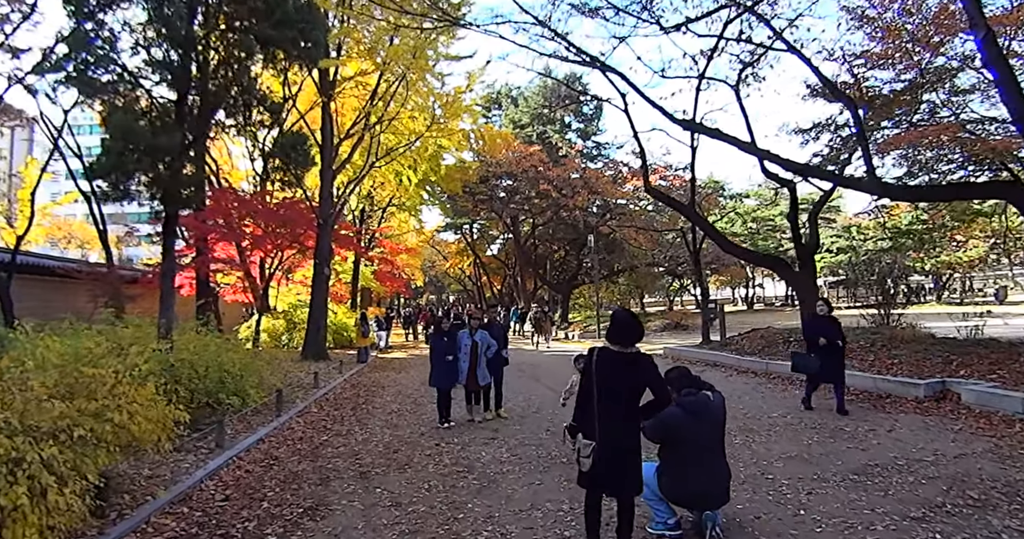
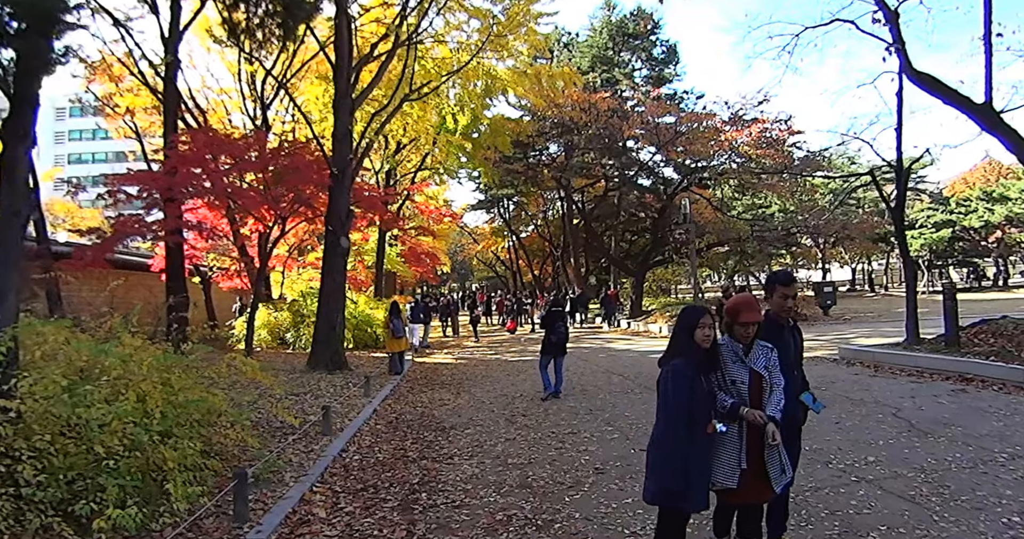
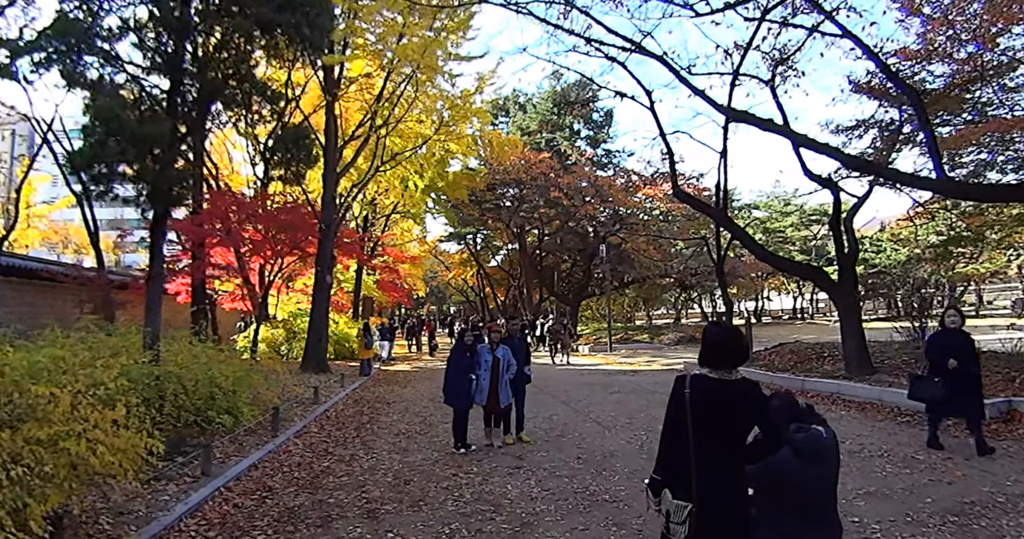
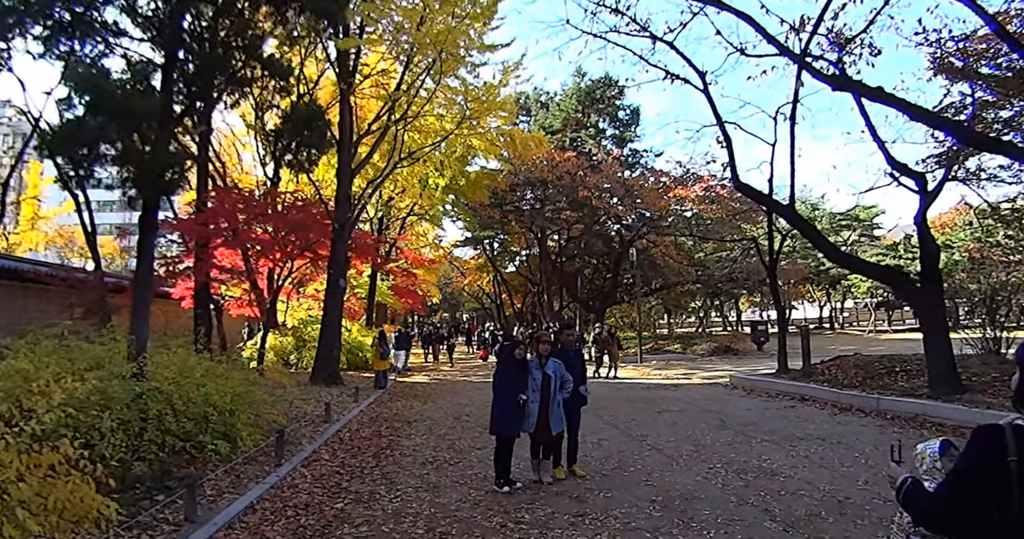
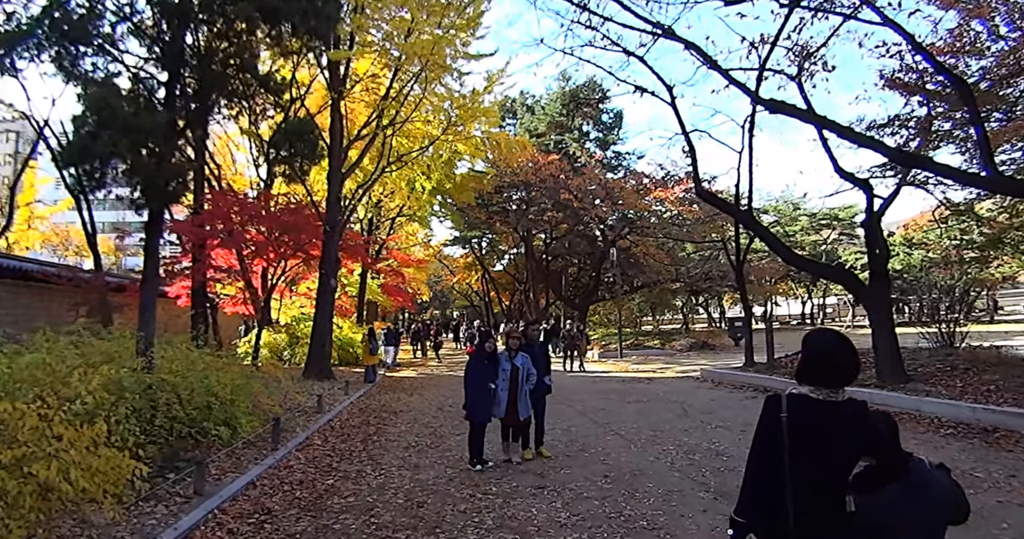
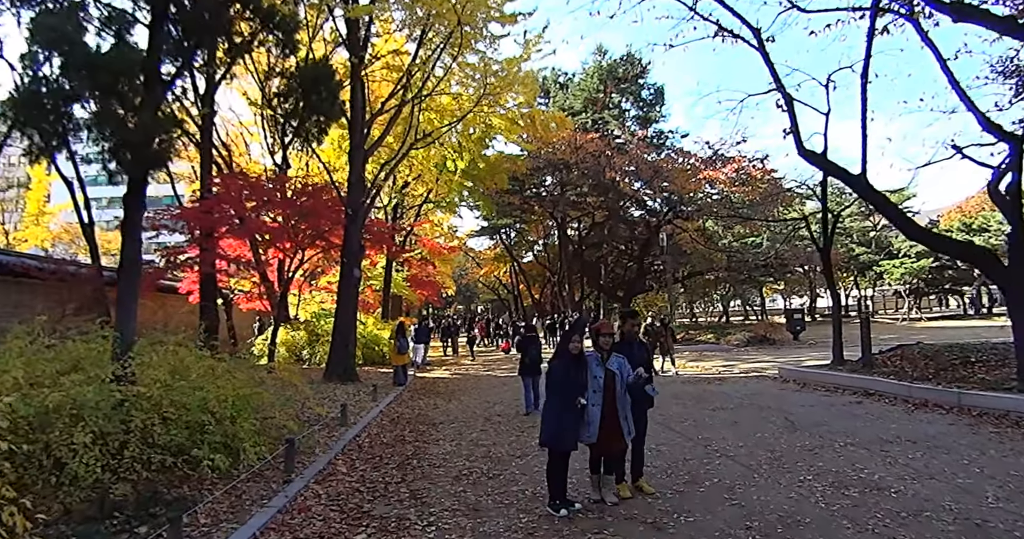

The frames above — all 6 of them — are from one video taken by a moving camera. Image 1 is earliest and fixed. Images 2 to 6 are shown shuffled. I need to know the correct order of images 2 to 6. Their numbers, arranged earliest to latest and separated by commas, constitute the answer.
3, 5, 4, 6, 2
